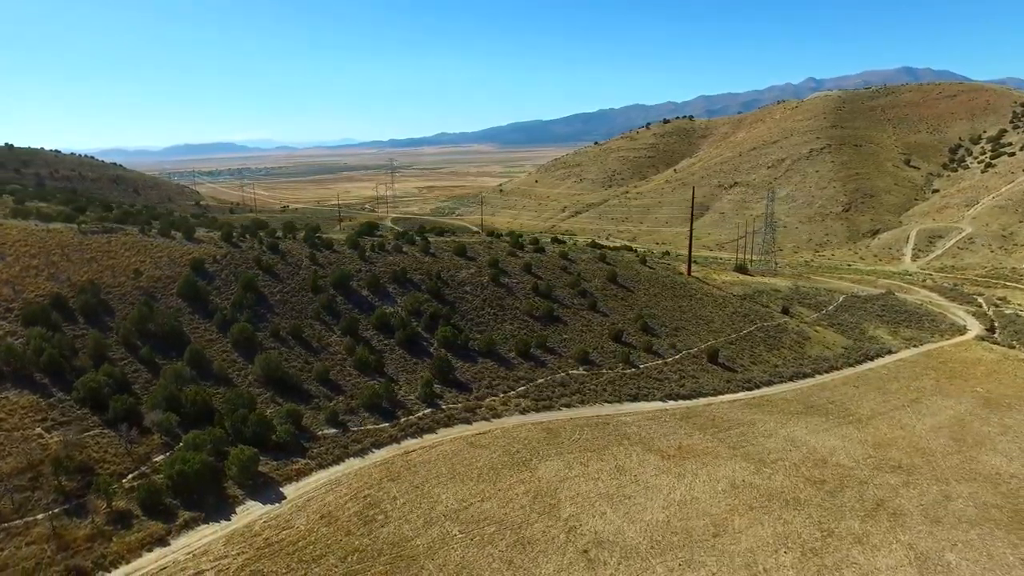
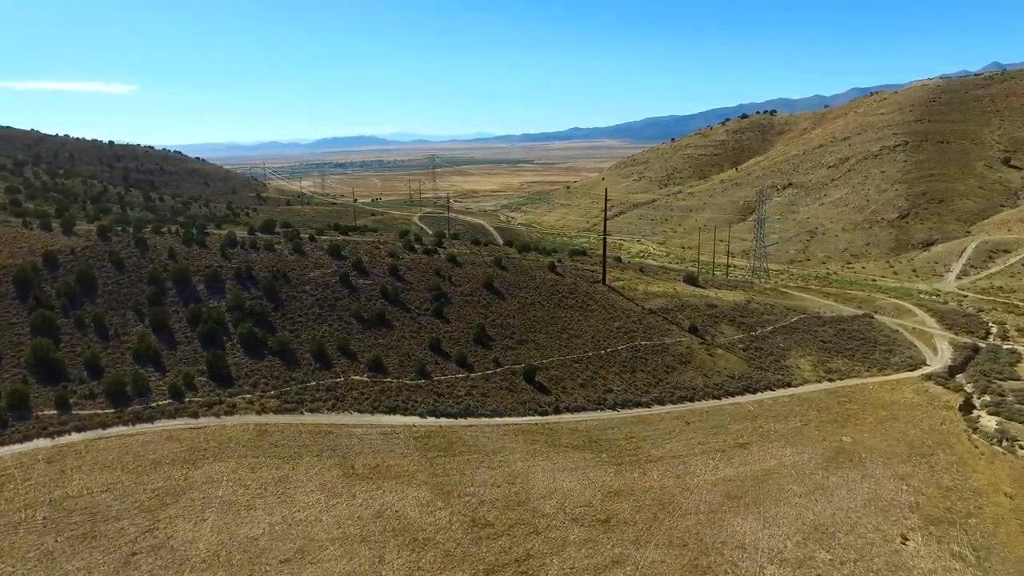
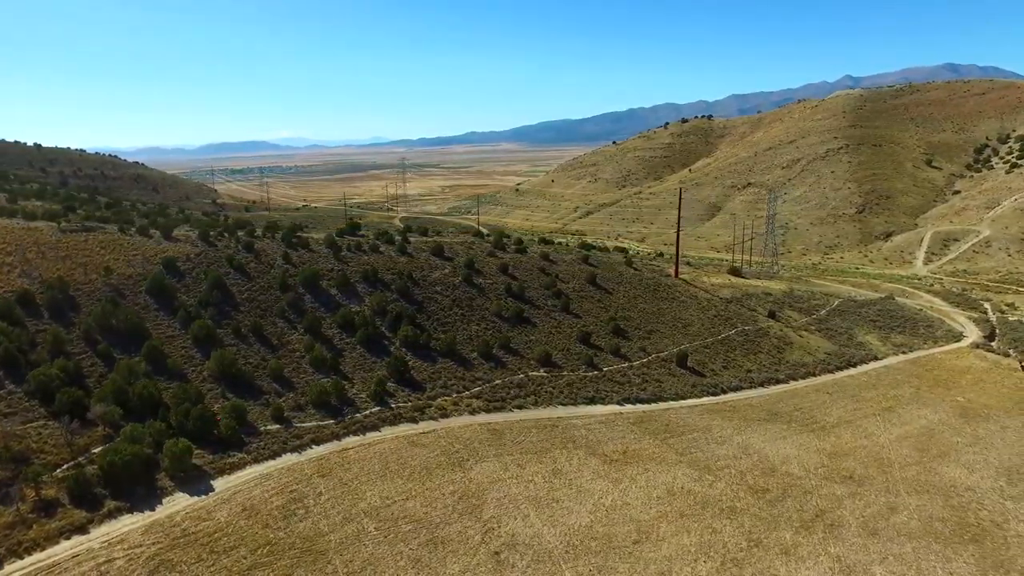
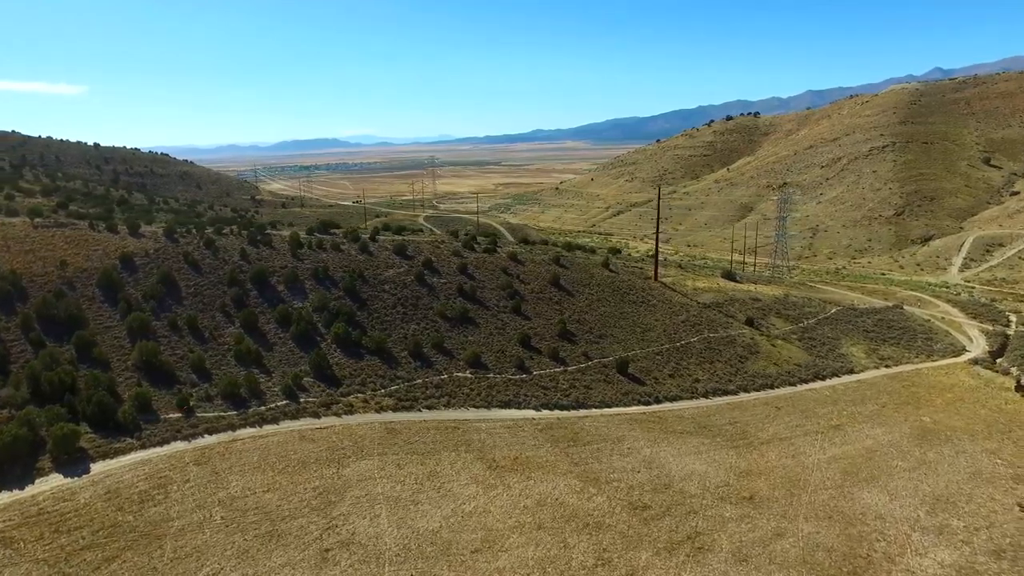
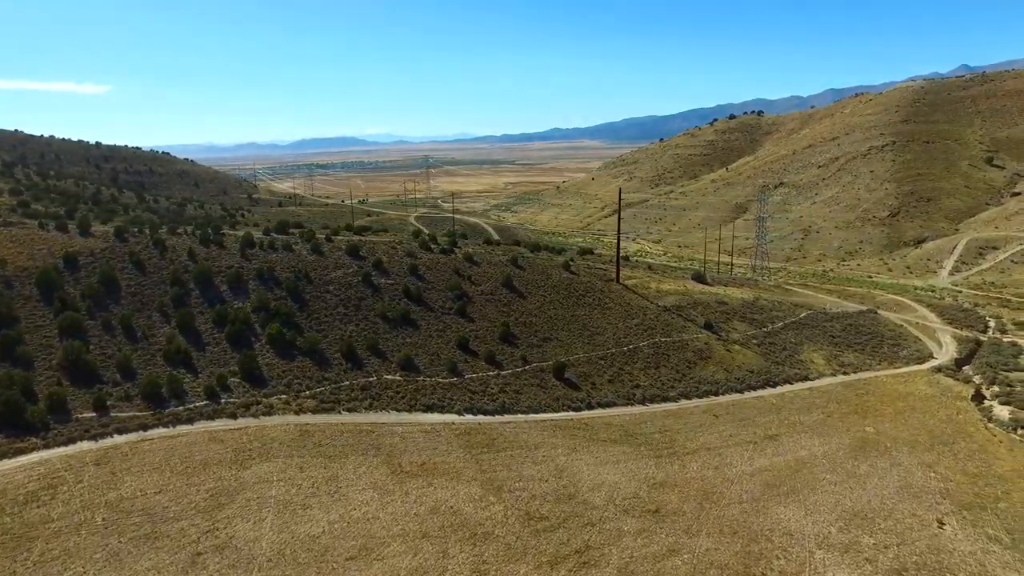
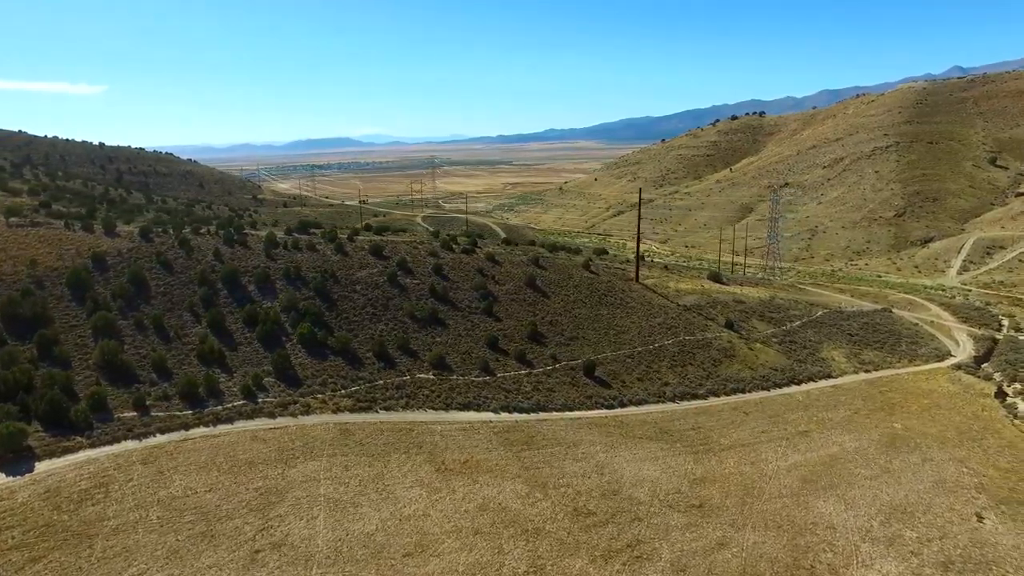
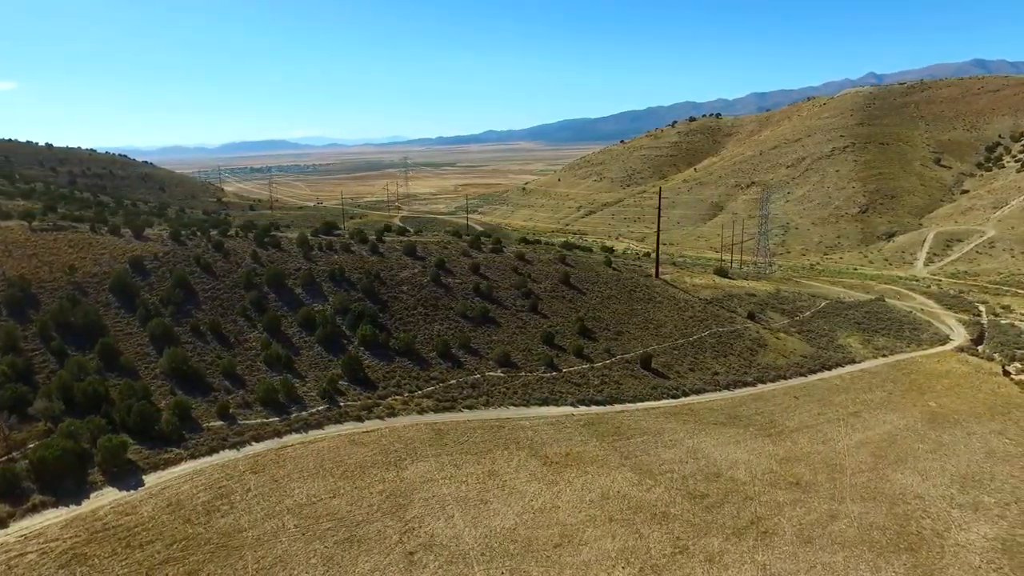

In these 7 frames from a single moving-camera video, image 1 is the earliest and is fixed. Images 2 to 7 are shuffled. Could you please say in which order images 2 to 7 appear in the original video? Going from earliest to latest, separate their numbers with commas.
3, 7, 4, 6, 5, 2
